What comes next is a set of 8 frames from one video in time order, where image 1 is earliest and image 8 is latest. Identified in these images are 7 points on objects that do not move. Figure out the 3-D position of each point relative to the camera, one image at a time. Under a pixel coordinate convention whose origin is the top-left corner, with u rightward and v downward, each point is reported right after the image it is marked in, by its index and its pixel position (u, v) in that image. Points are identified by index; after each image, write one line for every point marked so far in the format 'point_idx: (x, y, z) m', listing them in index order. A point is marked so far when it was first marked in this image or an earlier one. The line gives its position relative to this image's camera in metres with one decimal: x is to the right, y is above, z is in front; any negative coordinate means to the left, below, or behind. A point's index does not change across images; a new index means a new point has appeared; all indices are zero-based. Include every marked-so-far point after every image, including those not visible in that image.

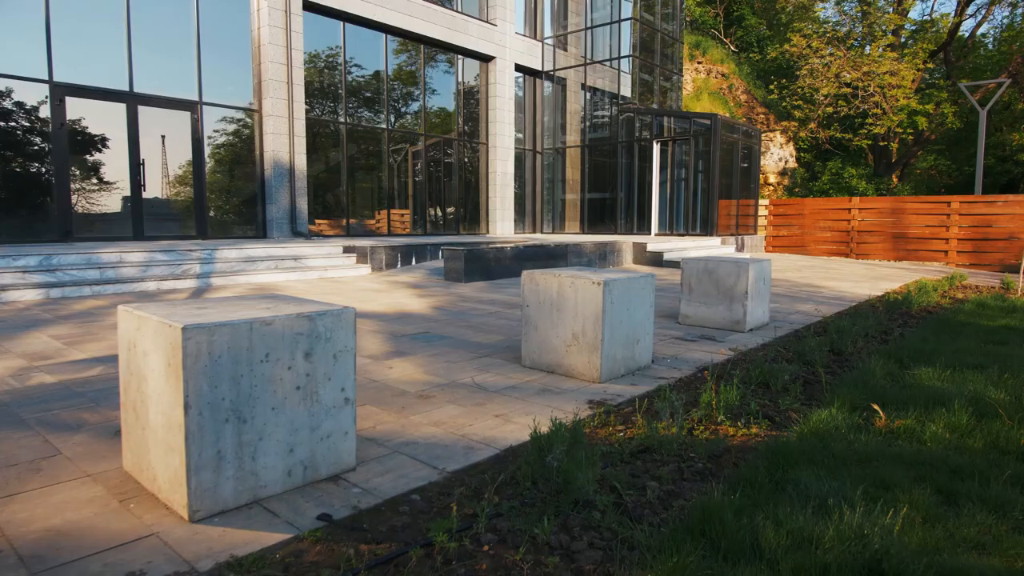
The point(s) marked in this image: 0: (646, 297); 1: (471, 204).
0: (+1.1, -0.1, +4.8) m
1: (-1.2, +2.7, +19.3) m
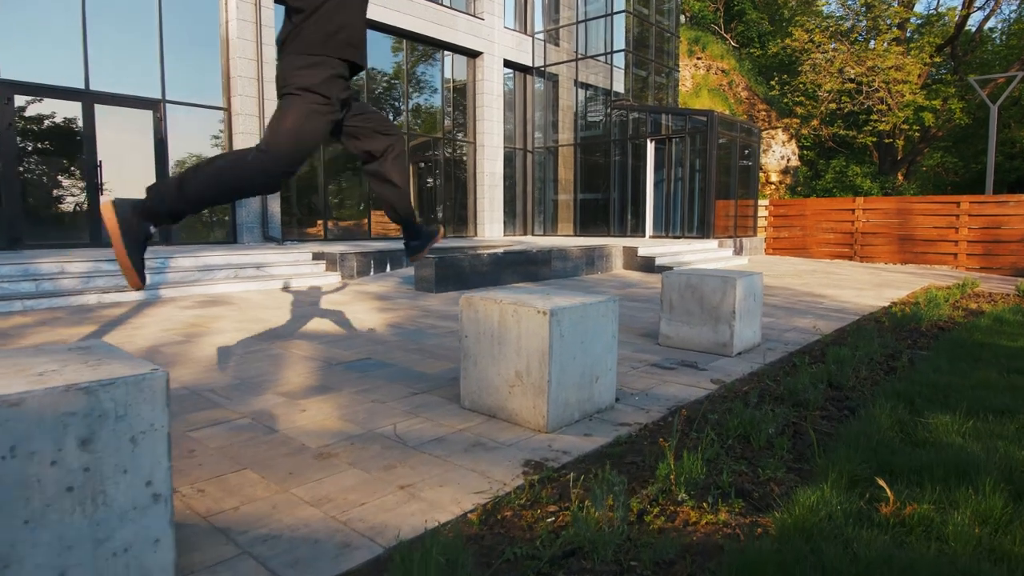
0: (+0.7, -0.2, +4.0) m
1: (-1.5, +2.6, +18.6) m
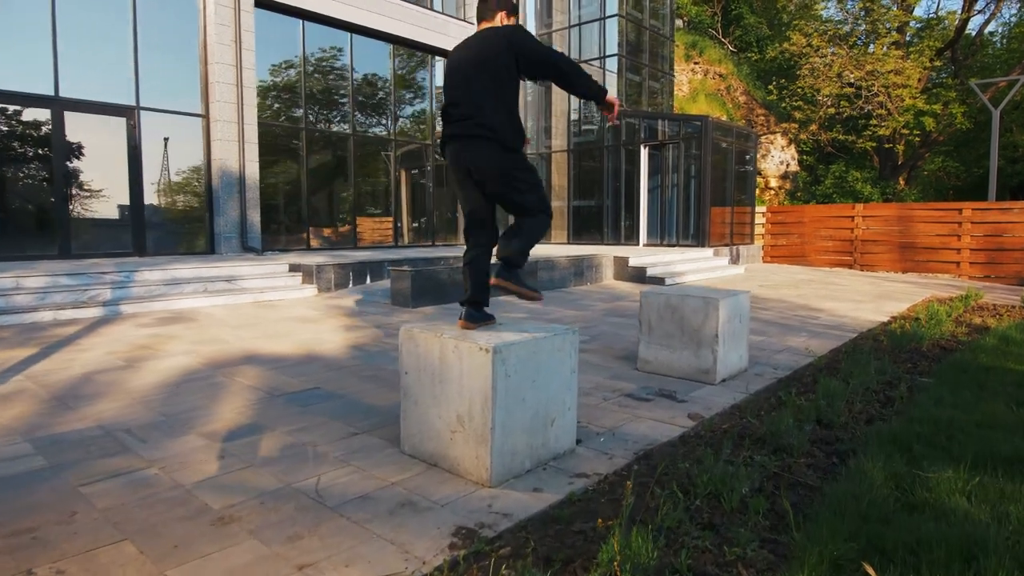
0: (+0.3, -0.4, +3.6) m
1: (-1.8, +2.3, +18.2) m
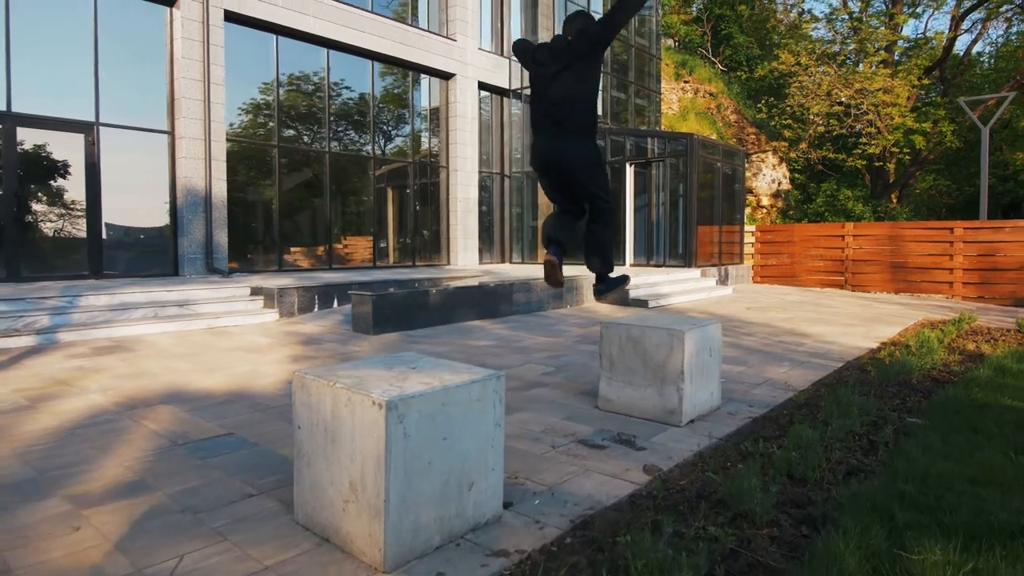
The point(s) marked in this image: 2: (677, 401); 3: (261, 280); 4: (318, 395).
0: (-0.1, -0.6, +3.1) m
1: (-2.3, +1.6, +17.7) m
2: (+1.3, -0.9, +4.7) m
3: (-4.5, +0.1, +10.8) m
4: (-0.9, -0.5, +2.8) m
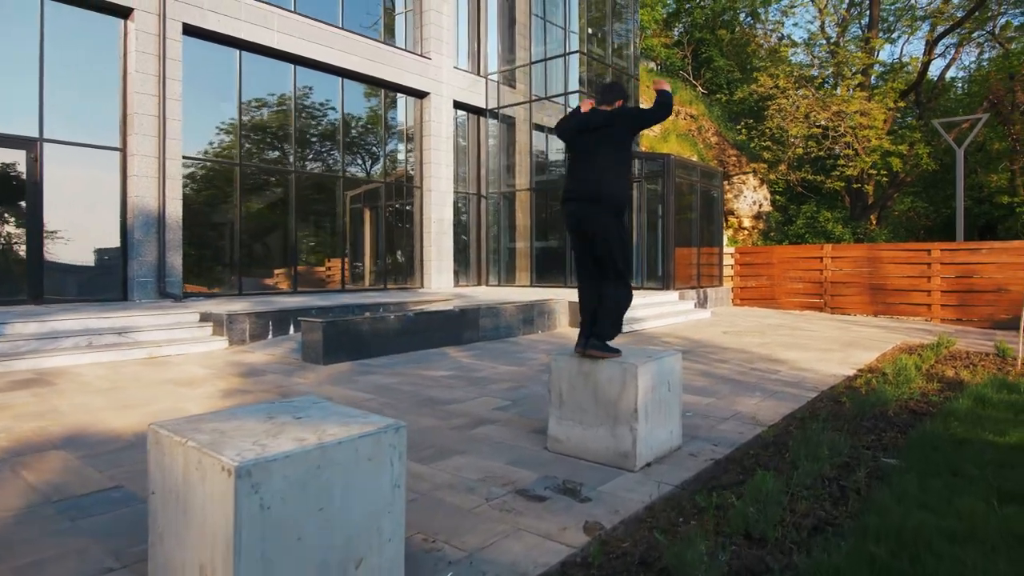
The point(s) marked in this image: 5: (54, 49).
0: (-0.5, -0.8, +2.6) m
1: (-3.1, +1.0, +17.2) m
2: (+0.8, -1.1, +4.3) m
3: (-5.0, -0.3, +10.3) m
4: (-1.3, -0.7, +2.4) m
5: (-8.2, +4.2, +11.0) m
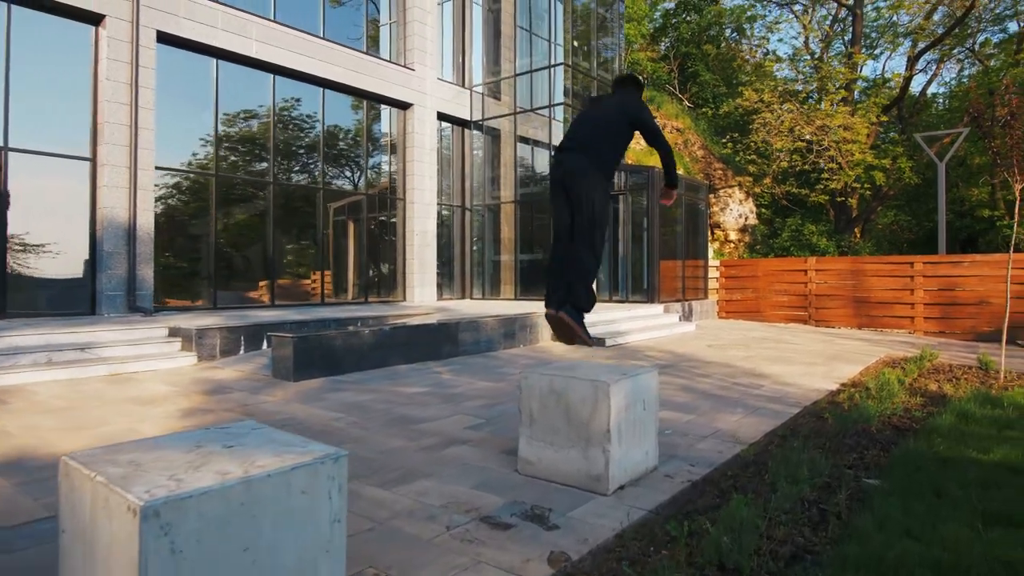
0: (-0.7, -0.8, +2.4) m
1: (-3.5, +0.6, +17.0) m
2: (+0.6, -1.2, +4.1) m
3: (-5.4, -0.5, +10.0) m
4: (-1.5, -0.7, +2.1) m
5: (-8.5, +3.9, +10.8) m
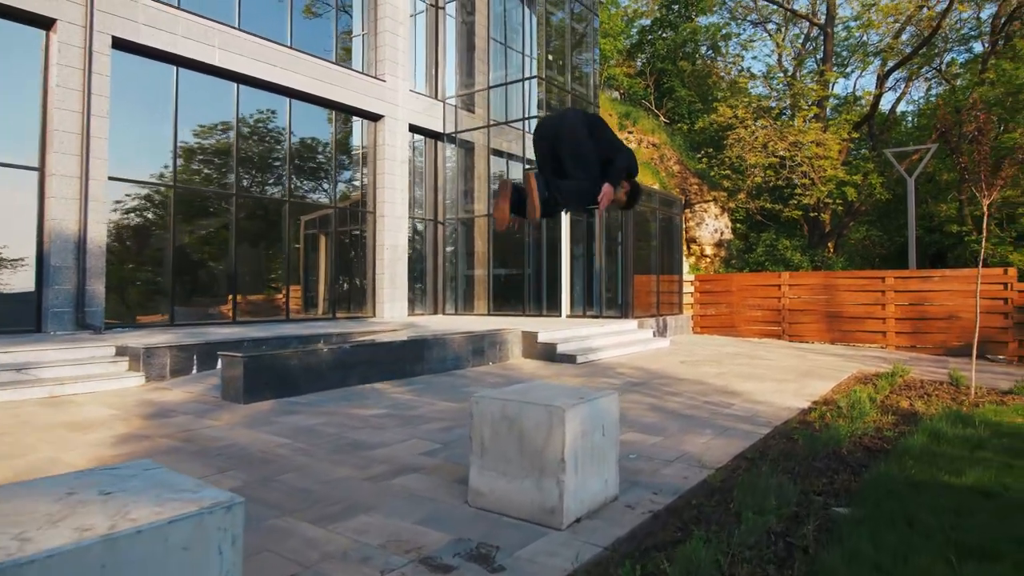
0: (-1.0, -0.9, +2.1) m
1: (-4.3, +0.2, +16.6) m
2: (+0.3, -1.3, +3.8) m
3: (-5.9, -0.8, +9.5) m
4: (-1.8, -0.8, +1.8) m
5: (-9.1, +3.7, +10.3) m
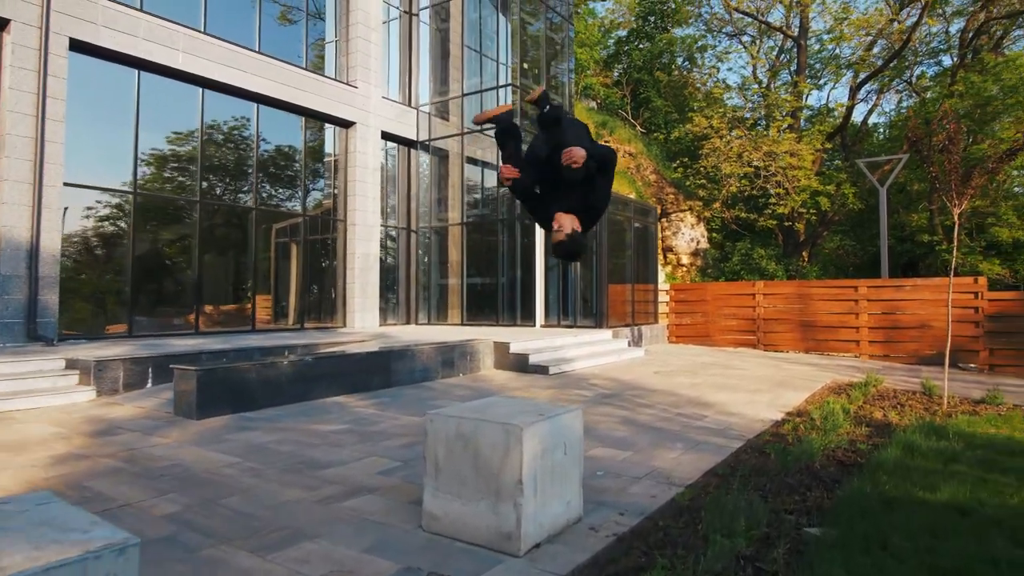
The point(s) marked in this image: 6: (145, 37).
0: (-1.2, -0.9, +1.8) m
1: (-4.9, -0.1, +16.3) m
2: (0.0, -1.4, +3.6) m
3: (-6.3, -0.9, +9.1) m
4: (-2.0, -0.8, +1.5) m
5: (-9.5, +3.5, +9.8) m
6: (-7.2, +4.9, +12.1) m
